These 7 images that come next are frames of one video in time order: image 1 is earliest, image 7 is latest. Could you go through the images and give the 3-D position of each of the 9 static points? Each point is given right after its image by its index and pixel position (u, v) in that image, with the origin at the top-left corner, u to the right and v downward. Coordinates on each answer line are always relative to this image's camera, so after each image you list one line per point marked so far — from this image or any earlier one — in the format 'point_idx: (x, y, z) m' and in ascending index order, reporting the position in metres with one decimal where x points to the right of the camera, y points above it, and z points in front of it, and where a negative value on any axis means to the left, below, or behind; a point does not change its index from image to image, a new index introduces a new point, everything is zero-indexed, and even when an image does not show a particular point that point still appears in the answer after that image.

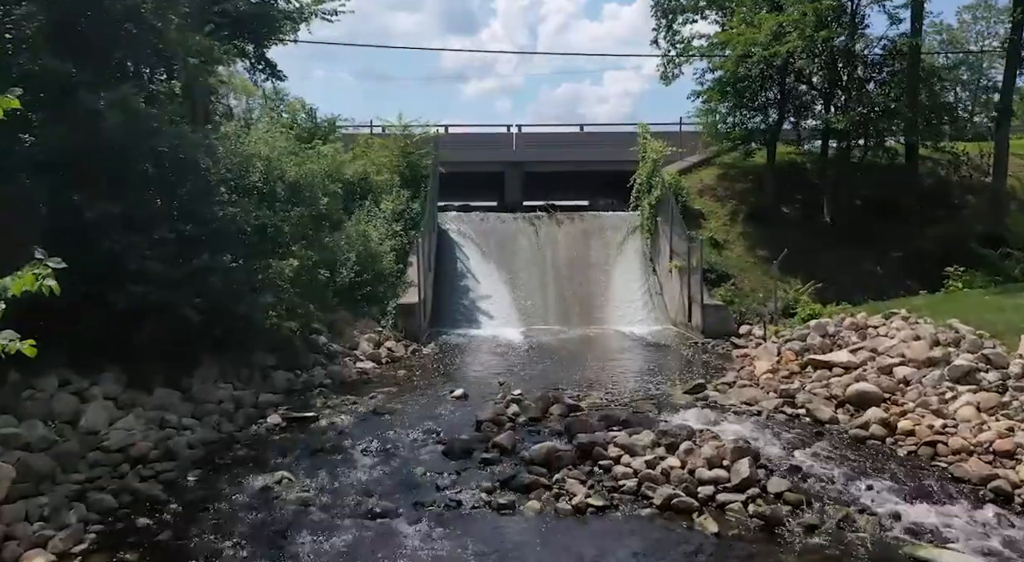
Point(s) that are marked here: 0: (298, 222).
0: (-3.7, +1.0, +12.0) m
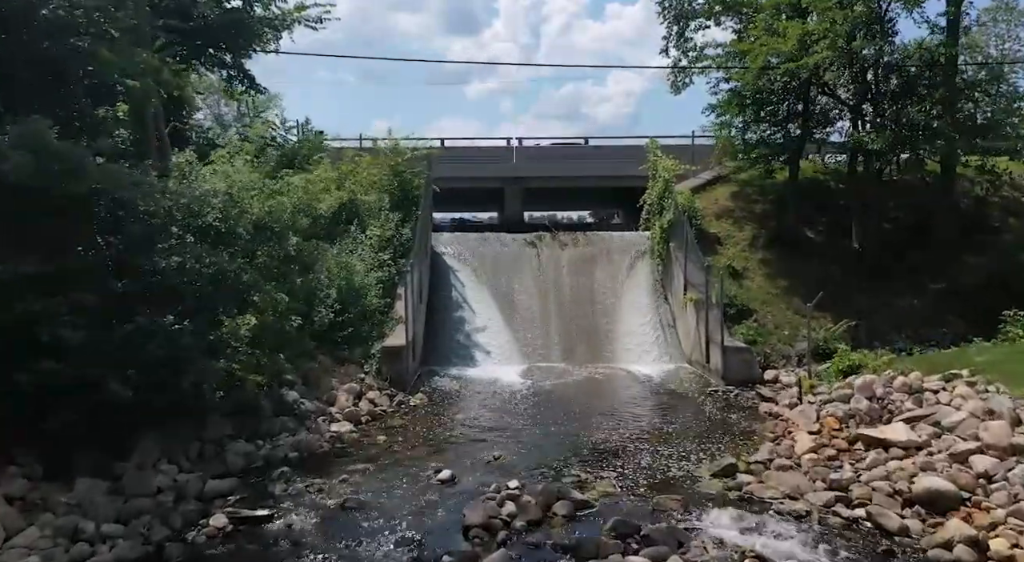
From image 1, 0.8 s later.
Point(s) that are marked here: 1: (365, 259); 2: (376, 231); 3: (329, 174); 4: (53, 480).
0: (-3.7, +0.2, +10.4) m
1: (-3.4, +0.5, +15.8) m
2: (-3.3, +1.2, +16.8) m
3: (-4.7, +2.8, +18.2) m
4: (-5.0, -2.1, +7.5) m
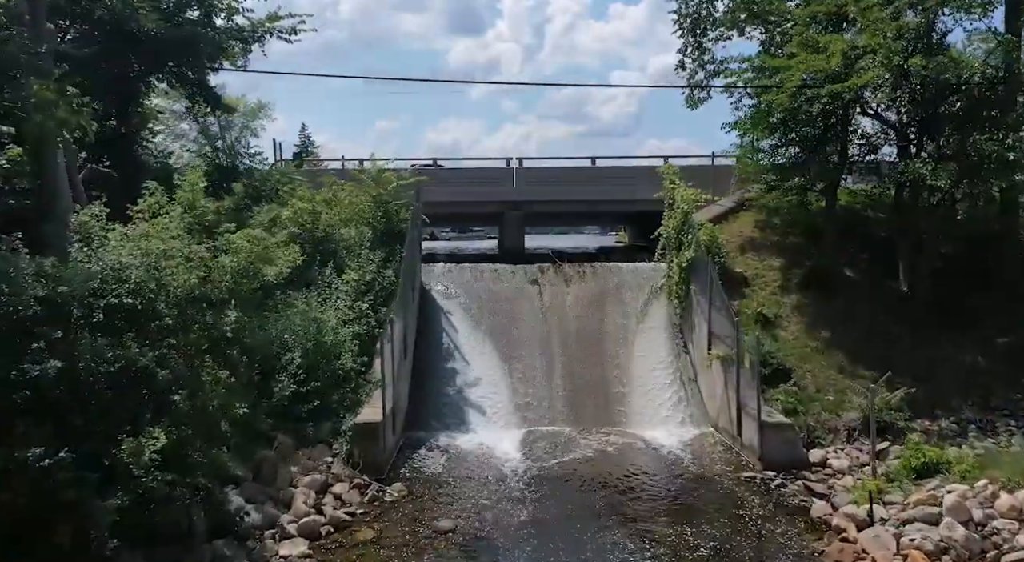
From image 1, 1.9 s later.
0: (-3.8, -0.8, +8.3) m
1: (-3.4, -0.6, +13.7) m
2: (-3.3, +0.1, +14.6) m
3: (-4.8, +1.7, +16.1) m
4: (-5.0, -3.2, +5.4) m
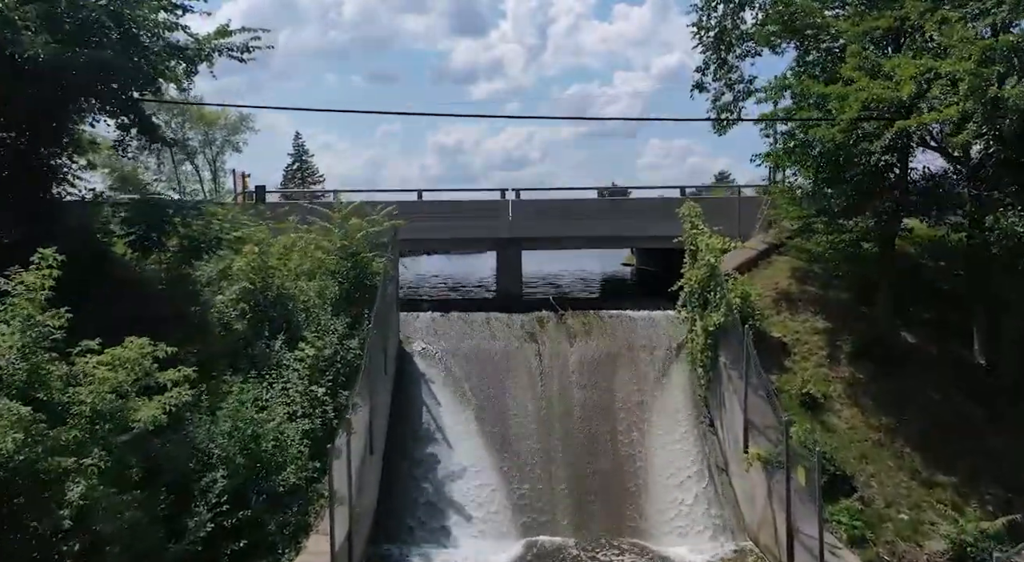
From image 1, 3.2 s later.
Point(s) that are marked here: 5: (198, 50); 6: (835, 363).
0: (-4.0, -2.1, +5.6) m
1: (-3.6, -1.9, +11.0) m
2: (-3.5, -1.1, +12.0) m
3: (-4.9, +0.4, +13.4) m
4: (-5.2, -4.4, +2.7) m
5: (-6.5, +4.8, +14.3) m
6: (+6.0, -1.5, +12.8) m
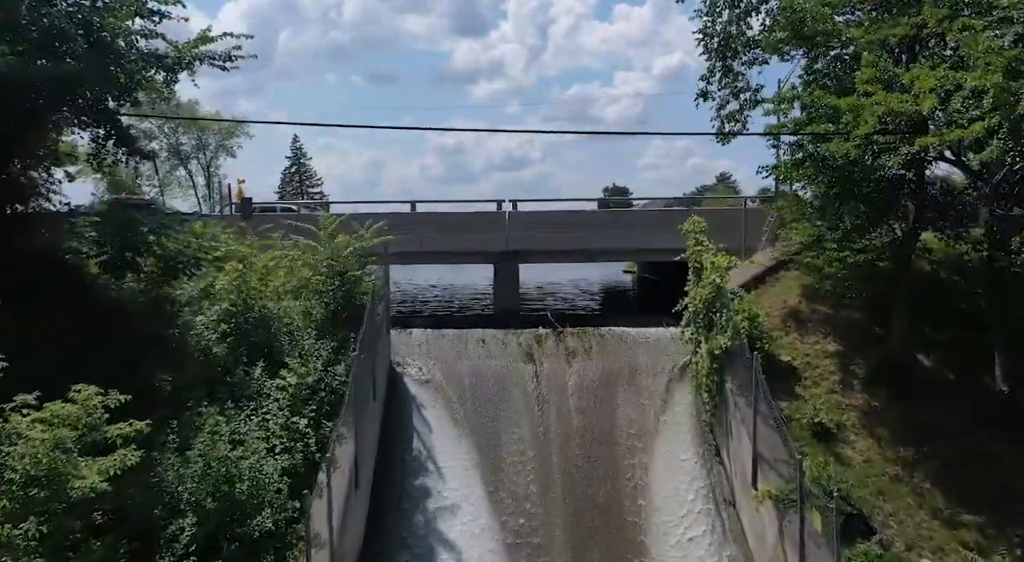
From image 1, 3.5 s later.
0: (-4.1, -2.4, +4.9) m
1: (-3.7, -2.2, +10.3) m
2: (-3.6, -1.5, +11.3) m
3: (-5.0, +0.1, +12.7) m
4: (-5.3, -4.8, +2.0) m
5: (-6.6, +4.4, +13.6) m
6: (+5.9, -1.9, +12.1) m
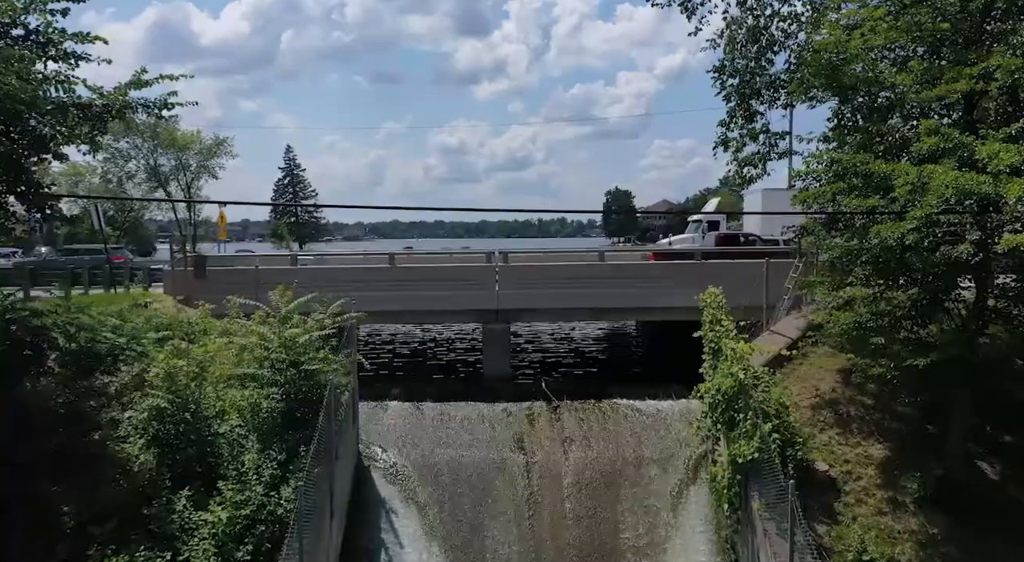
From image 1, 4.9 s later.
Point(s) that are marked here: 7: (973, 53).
0: (-4.3, -3.9, +2.9) m
1: (-3.9, -3.7, +8.3) m
2: (-3.8, -3.0, +9.3) m
3: (-5.3, -1.4, +10.7) m
4: (-5.6, -6.3, 0.0) m
5: (-6.8, +2.9, +11.6) m
6: (+5.6, -3.3, +10.1) m
7: (+6.8, +3.4, +10.3) m
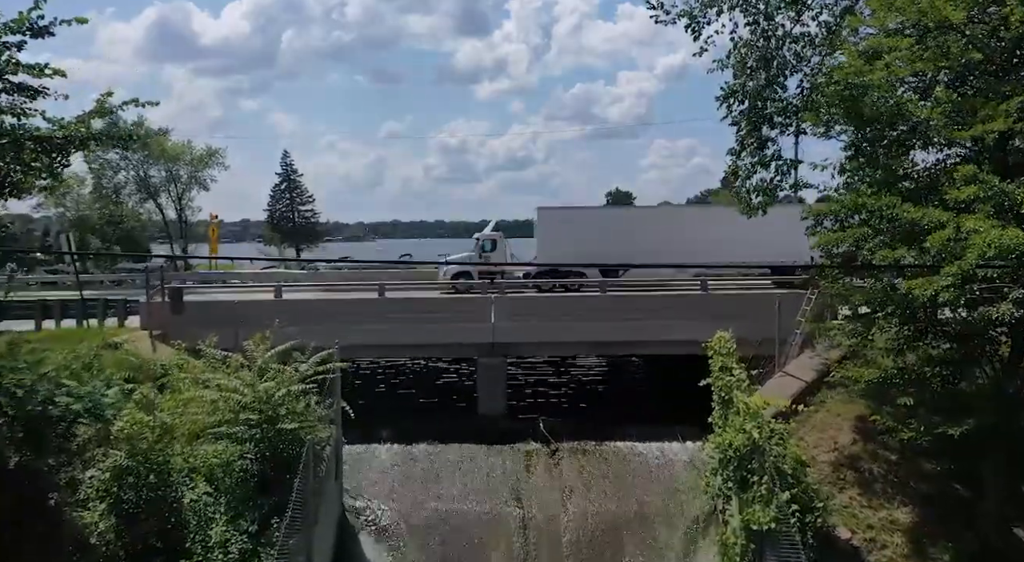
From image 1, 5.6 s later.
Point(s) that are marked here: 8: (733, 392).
0: (-4.4, -4.6, +2.0) m
1: (-4.0, -4.4, +7.4) m
2: (-3.9, -3.7, +8.4) m
3: (-5.4, -2.1, +9.9) m
4: (-5.7, -7.0, -0.8) m
5: (-6.9, +2.2, +10.7) m
6: (+5.5, -4.0, +9.2) m
7: (+6.7, +2.6, +9.4) m
8: (+3.5, -1.7, +10.8) m
